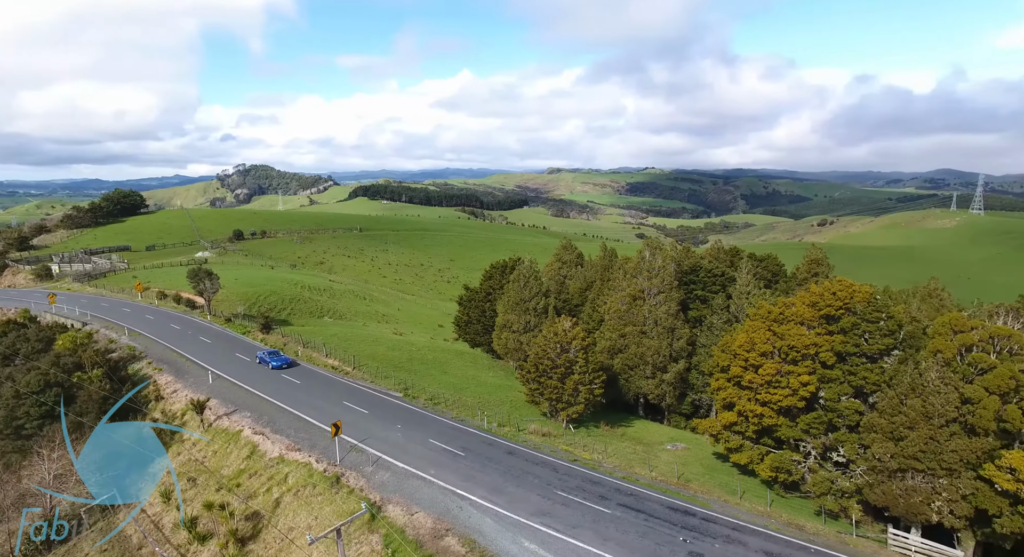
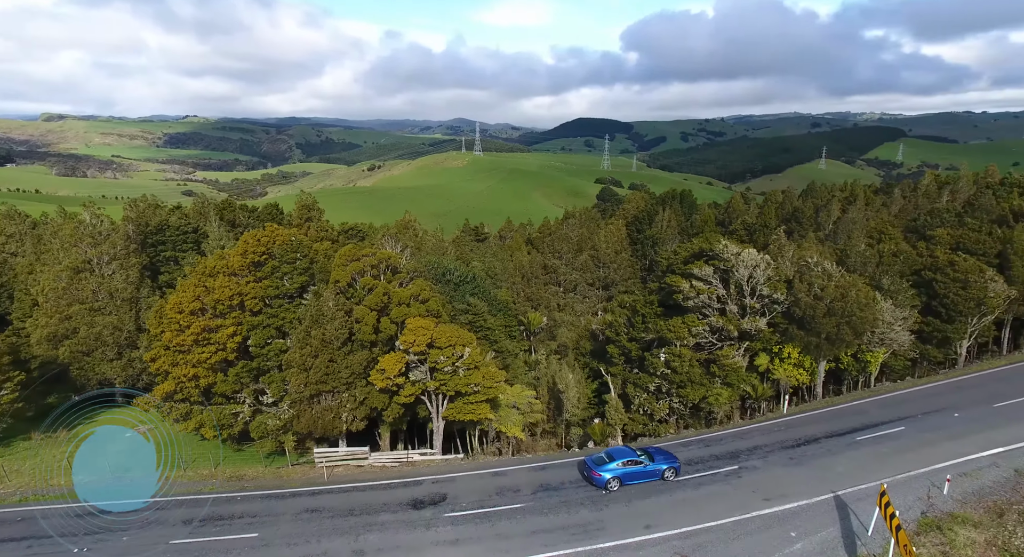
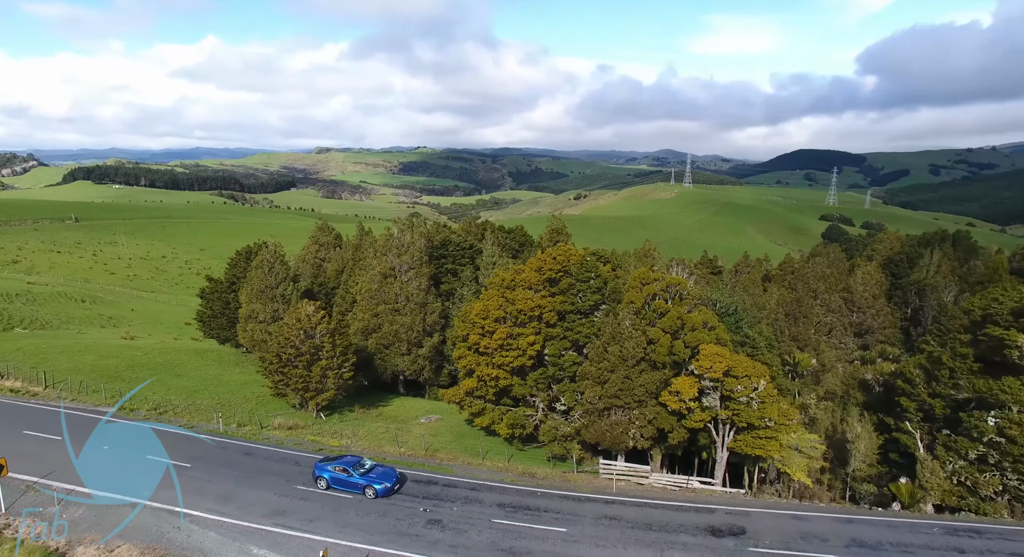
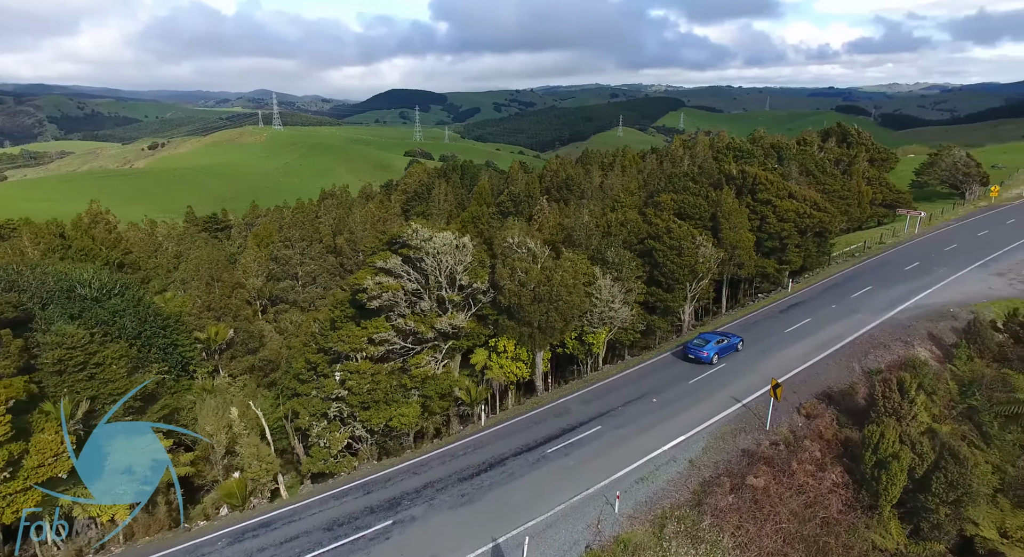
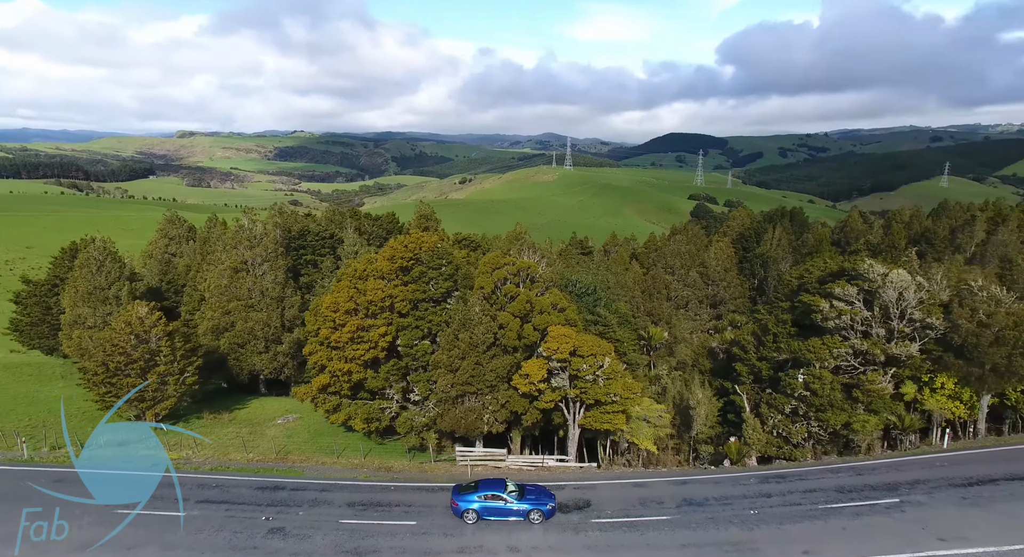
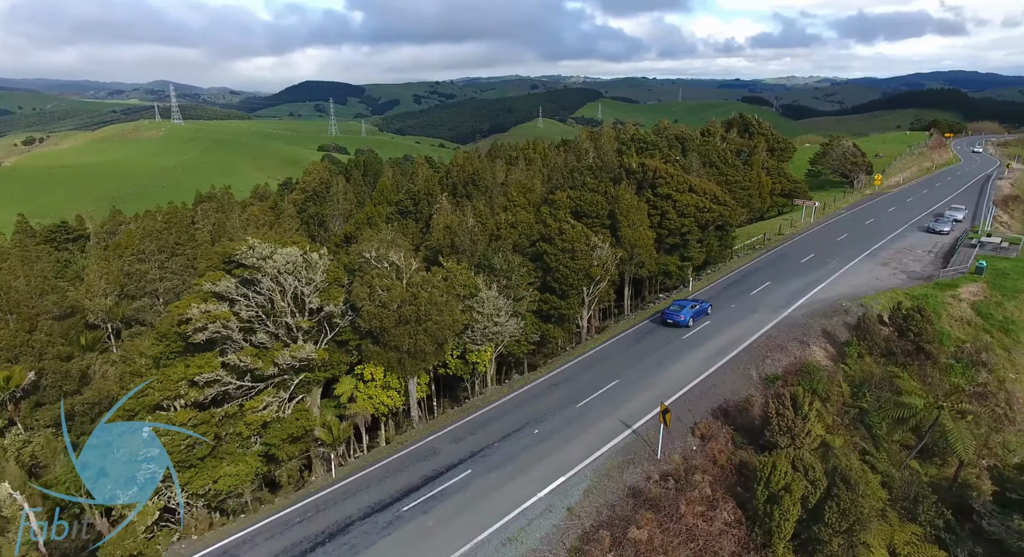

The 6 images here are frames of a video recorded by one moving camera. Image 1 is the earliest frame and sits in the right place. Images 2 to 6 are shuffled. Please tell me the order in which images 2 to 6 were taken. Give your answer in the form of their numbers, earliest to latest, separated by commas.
3, 5, 2, 4, 6
